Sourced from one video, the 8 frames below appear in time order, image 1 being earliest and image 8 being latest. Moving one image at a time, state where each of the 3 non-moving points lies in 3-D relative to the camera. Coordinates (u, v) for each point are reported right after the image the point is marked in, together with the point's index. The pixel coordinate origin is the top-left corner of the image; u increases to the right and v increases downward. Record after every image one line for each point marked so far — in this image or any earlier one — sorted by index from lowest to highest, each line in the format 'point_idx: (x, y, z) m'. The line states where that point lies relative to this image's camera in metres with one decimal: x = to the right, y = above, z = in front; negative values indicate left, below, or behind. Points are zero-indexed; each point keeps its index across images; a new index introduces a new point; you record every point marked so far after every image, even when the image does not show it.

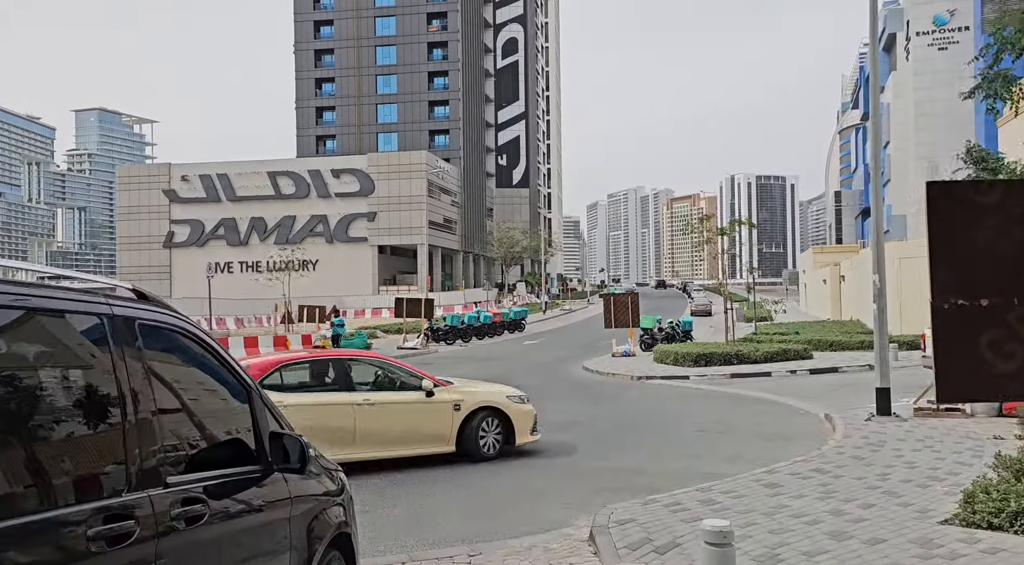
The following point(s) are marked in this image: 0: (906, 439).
0: (+4.7, -1.9, +9.4) m
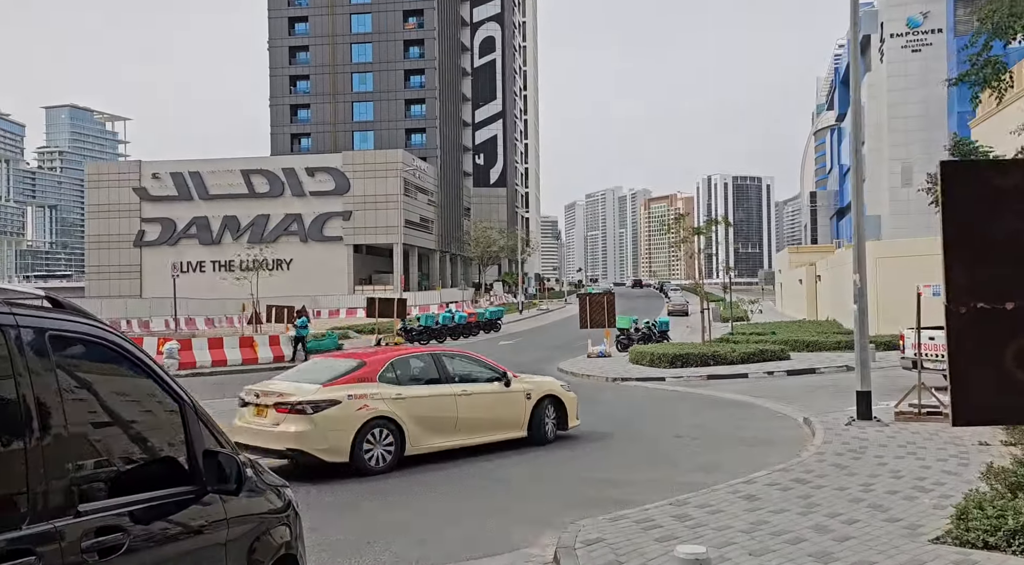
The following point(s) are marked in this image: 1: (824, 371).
0: (+4.3, -1.9, +9.0) m
1: (+7.3, -2.1, +18.5) m
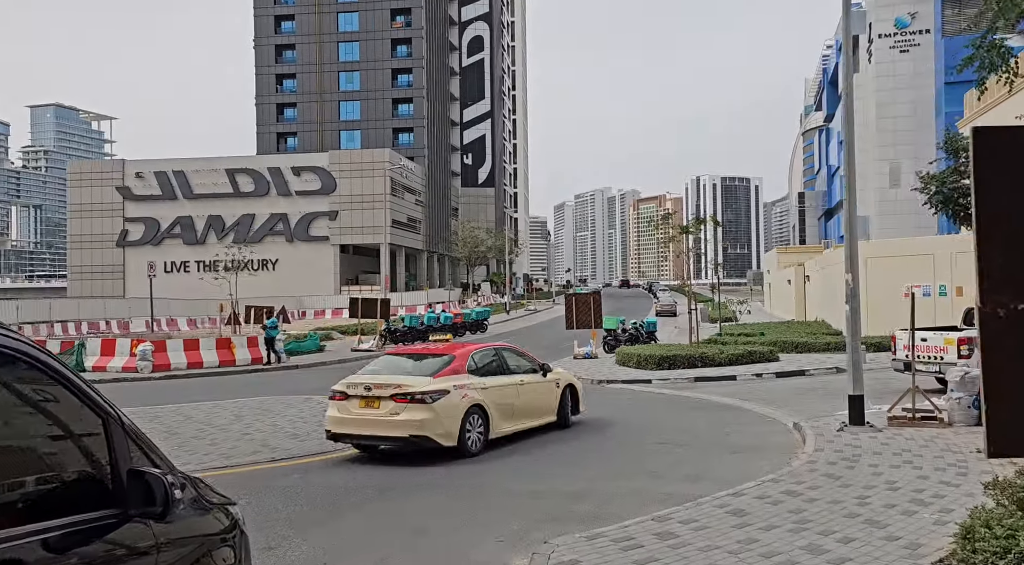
0: (+4.1, -1.9, +8.6) m
1: (+6.9, -2.1, +18.1) m
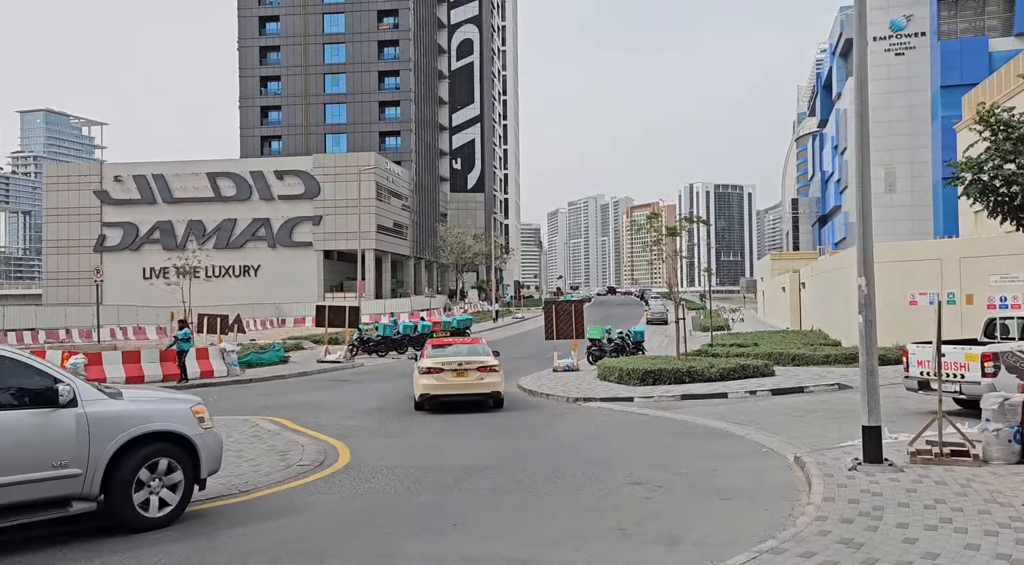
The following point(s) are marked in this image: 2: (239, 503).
0: (+3.4, -1.9, +6.8) m
1: (+6.3, -2.3, +16.3) m
2: (-2.9, -2.3, +8.3) m
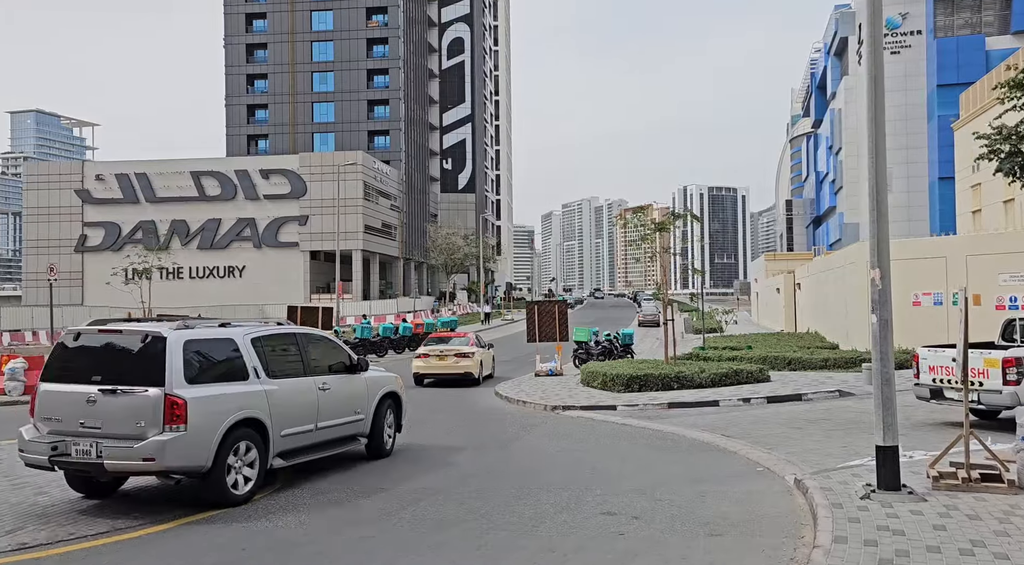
0: (+3.0, -1.8, +5.5) m
1: (+5.7, -2.2, +15.0) m
2: (-3.4, -2.3, +6.9) m
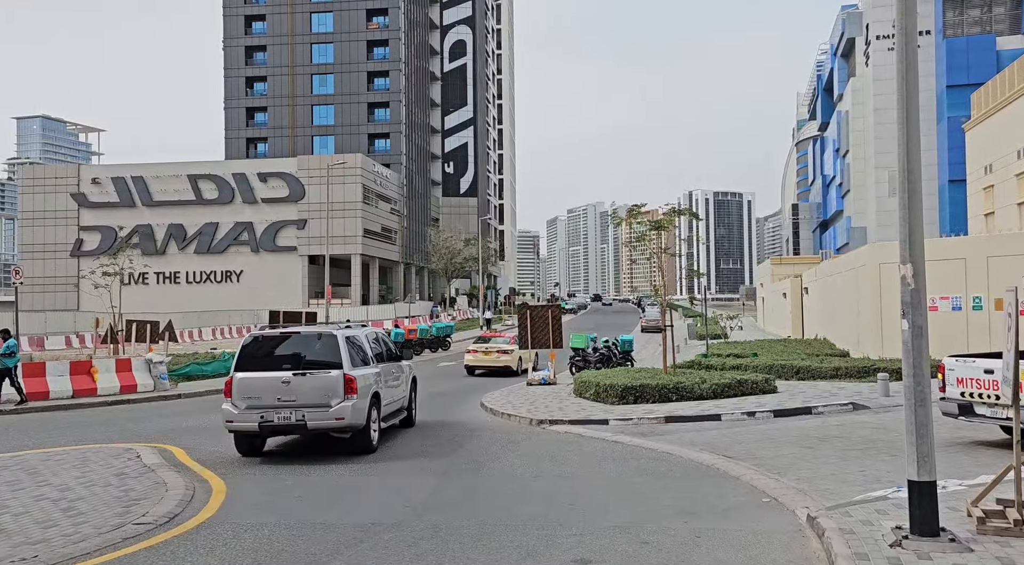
0: (+2.6, -1.8, +4.2) m
1: (+5.4, -2.3, +13.7) m
2: (-3.7, -2.2, +5.7) m
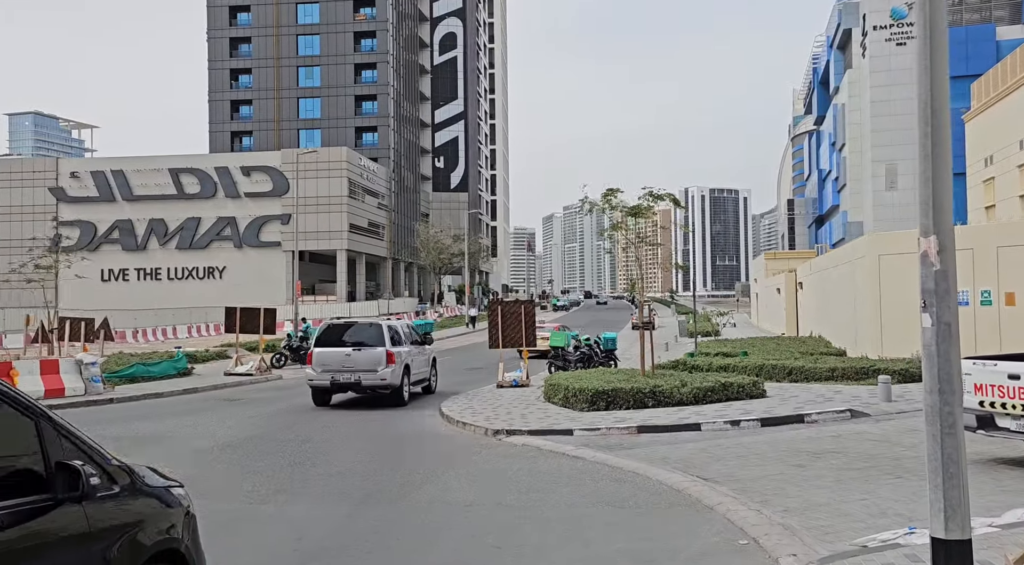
0: (+1.9, -1.7, +2.6) m
1: (+4.7, -2.1, +12.1) m
2: (-4.4, -2.1, +4.0) m
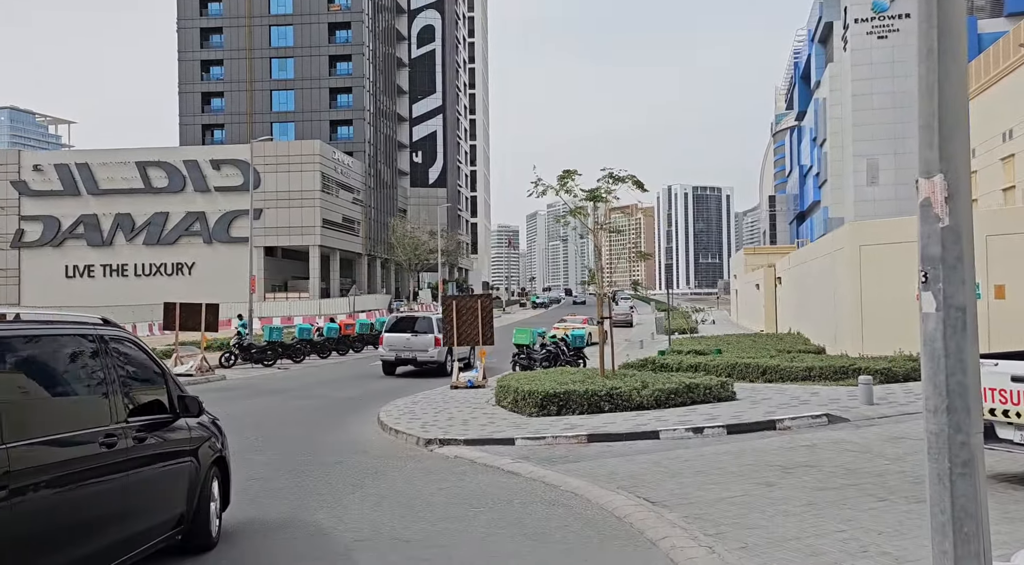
0: (+1.2, -1.6, +1.2) m
1: (+3.8, -2.0, +10.8) m
2: (-5.1, -2.0, +2.5) m
